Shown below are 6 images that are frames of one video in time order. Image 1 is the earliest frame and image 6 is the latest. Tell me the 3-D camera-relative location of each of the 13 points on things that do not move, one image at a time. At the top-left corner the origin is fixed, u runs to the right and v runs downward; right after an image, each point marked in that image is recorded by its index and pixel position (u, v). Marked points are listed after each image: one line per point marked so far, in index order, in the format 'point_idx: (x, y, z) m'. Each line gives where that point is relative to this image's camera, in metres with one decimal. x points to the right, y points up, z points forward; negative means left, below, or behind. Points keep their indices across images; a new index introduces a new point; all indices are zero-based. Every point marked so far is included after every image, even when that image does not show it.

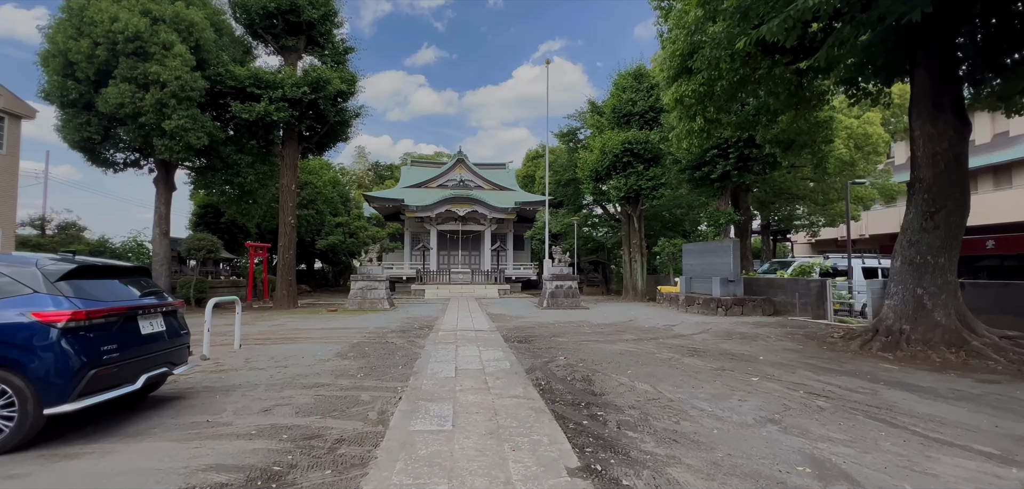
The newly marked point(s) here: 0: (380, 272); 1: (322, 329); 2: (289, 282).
0: (-4.2, -0.9, +14.3) m
1: (-4.0, -1.8, +9.5) m
2: (-7.4, -1.2, +14.8) m
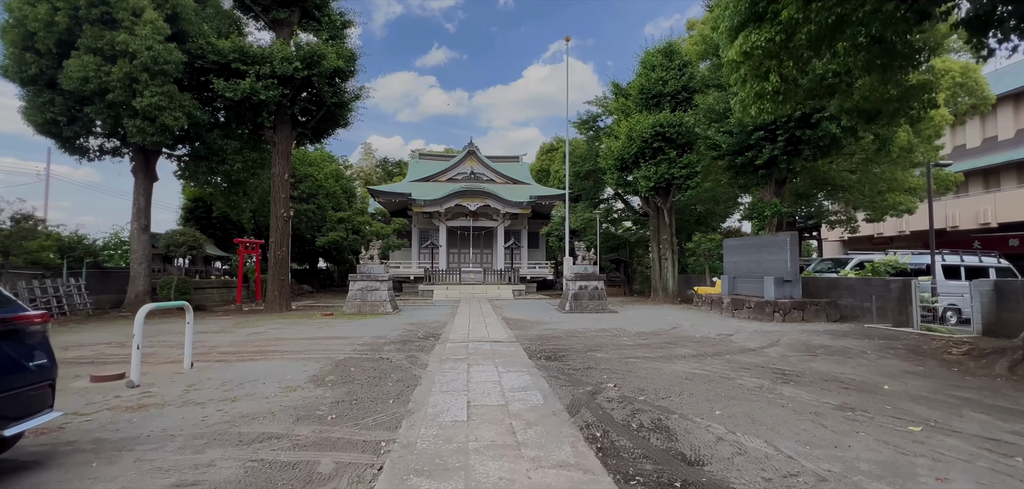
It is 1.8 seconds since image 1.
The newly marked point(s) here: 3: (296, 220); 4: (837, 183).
0: (-3.7, -0.8, +12.7) m
1: (-3.6, -1.7, +7.9) m
2: (-6.9, -1.1, +13.3) m
3: (-9.3, +1.1, +19.2) m
4: (+13.3, +2.5, +18.4) m
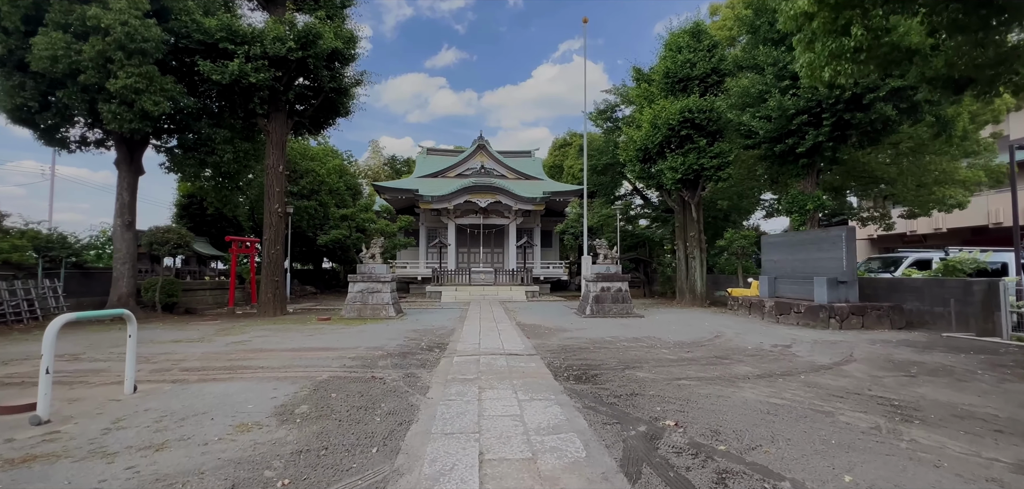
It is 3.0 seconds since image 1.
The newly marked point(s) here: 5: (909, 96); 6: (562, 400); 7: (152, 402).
0: (-3.3, -0.7, +11.6) m
1: (-3.3, -1.6, +6.8) m
2: (-6.5, -1.1, +12.2) m
3: (-8.7, +1.1, +18.2) m
4: (+13.7, +2.6, +16.9) m
5: (+9.7, +3.6, +11.0) m
6: (+0.4, -1.4, +4.2) m
7: (-3.3, -1.5, +4.2) m
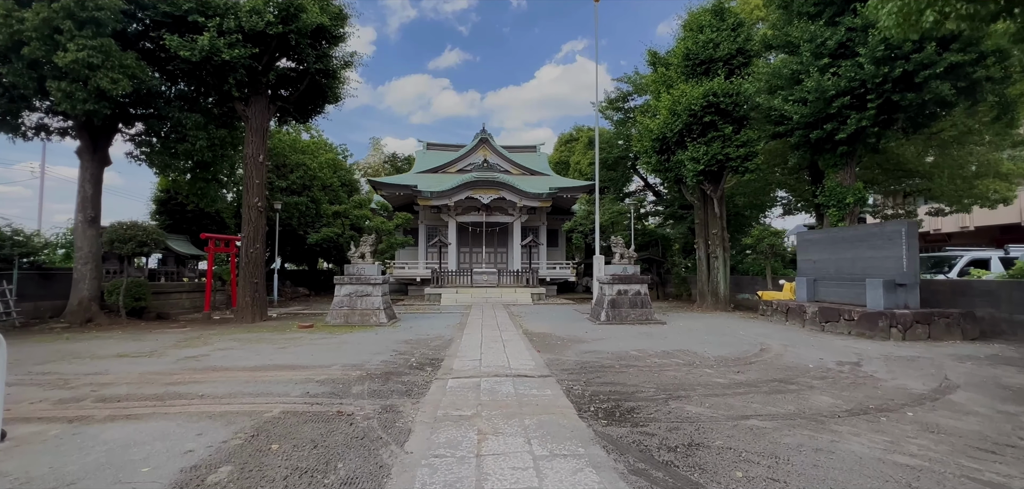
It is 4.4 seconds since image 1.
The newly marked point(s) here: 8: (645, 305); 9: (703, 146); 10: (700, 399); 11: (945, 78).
0: (-3.2, -0.7, +10.4) m
1: (-3.2, -1.5, +5.6) m
2: (-6.3, -1.0, +11.0) m
3: (-8.6, +1.1, +17.0) m
4: (+13.9, +2.6, +15.6) m
5: (+9.8, +3.7, +9.7) m
6: (+0.5, -1.4, +2.9) m
7: (-3.3, -1.4, +2.9) m
8: (+3.1, -1.4, +10.6) m
9: (+5.4, +2.8, +12.7) m
10: (+1.8, -1.5, +4.3) m
11: (+9.4, +3.6, +9.8) m
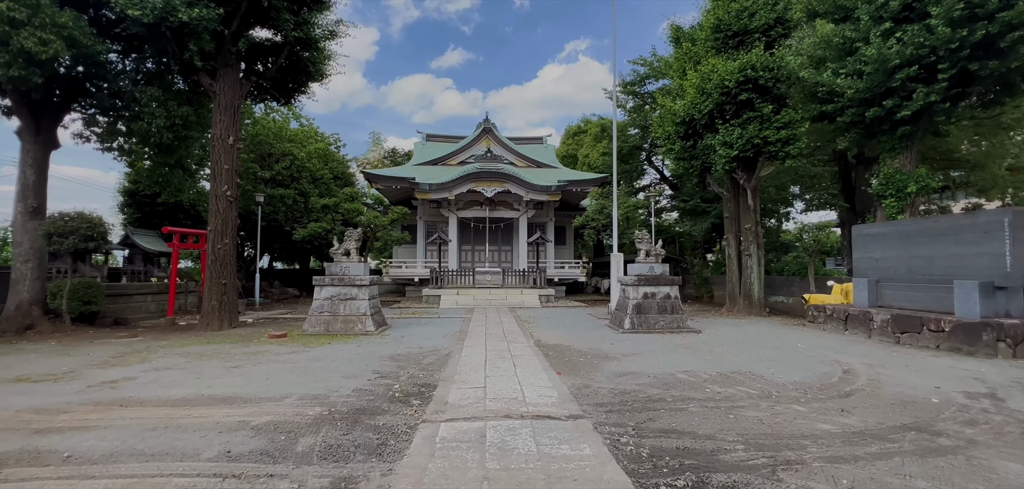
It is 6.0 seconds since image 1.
0: (-3.0, -0.6, +8.9) m
1: (-3.1, -1.5, +4.1) m
2: (-6.2, -0.9, +9.6) m
3: (-8.3, +1.3, +15.6) m
4: (+14.1, +2.7, +14.0) m
5: (+10.0, +3.8, +8.1) m
6: (+0.7, -1.3, +1.4) m
7: (-3.1, -1.3, +1.5) m
8: (+3.3, -1.3, +9.1) m
9: (+5.6, +2.9, +11.2) m
10: (+1.9, -1.4, +2.8) m
11: (+9.6, +3.7, +8.2) m
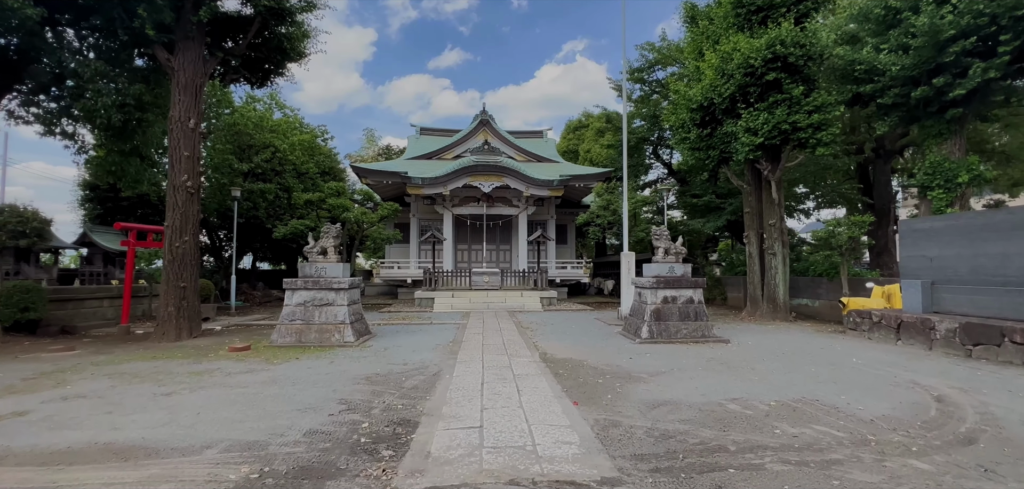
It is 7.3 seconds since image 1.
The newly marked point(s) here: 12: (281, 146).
0: (-3.0, -0.5, +7.7) m
1: (-3.0, -1.4, +2.9) m
2: (-6.1, -0.9, +8.4) m
3: (-8.4, +1.3, +14.4) m
4: (+14.1, +2.8, +12.9) m
5: (+10.0, +3.8, +7.0) m
6: (+0.7, -1.2, +0.3) m
7: (-3.1, -1.3, +0.3) m
8: (+3.3, -1.3, +8.0) m
9: (+5.6, +2.9, +10.1) m
10: (+2.0, -1.3, +1.6) m
11: (+9.6, +3.8, +7.1) m
12: (-7.5, +3.2, +14.6) m
